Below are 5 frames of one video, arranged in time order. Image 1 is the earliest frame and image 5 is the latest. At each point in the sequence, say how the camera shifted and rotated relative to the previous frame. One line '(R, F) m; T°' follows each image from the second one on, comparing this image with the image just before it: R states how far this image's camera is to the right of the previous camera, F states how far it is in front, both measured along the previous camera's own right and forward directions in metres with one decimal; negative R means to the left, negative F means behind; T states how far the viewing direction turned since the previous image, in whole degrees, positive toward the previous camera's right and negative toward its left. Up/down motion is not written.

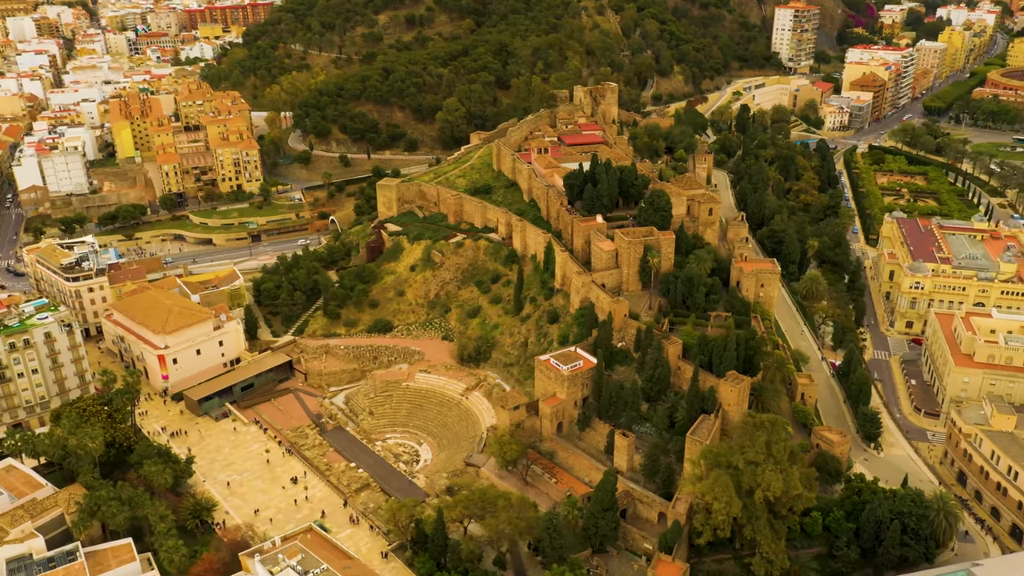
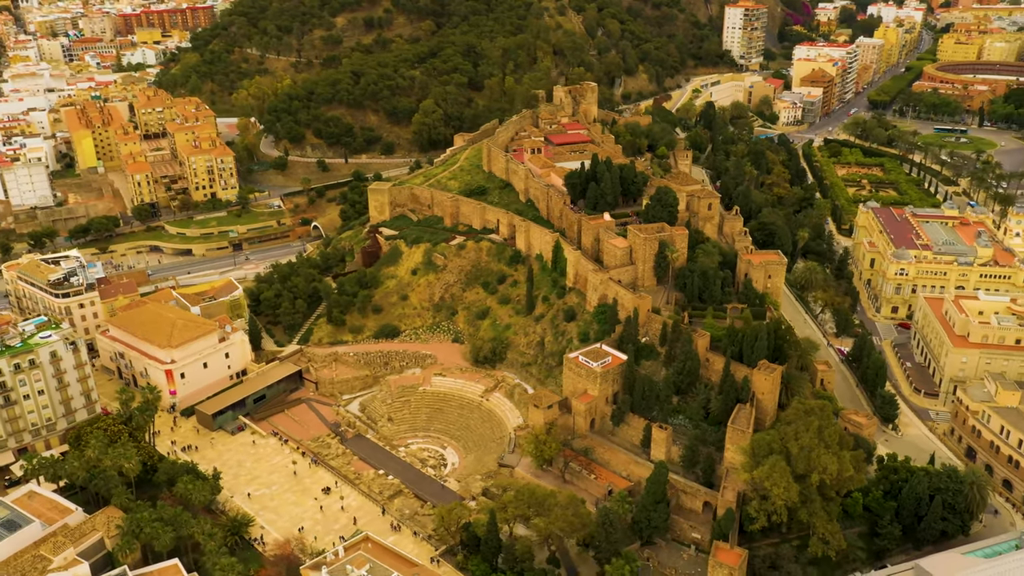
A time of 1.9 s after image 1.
(-6.6, 0.0) m; +5°
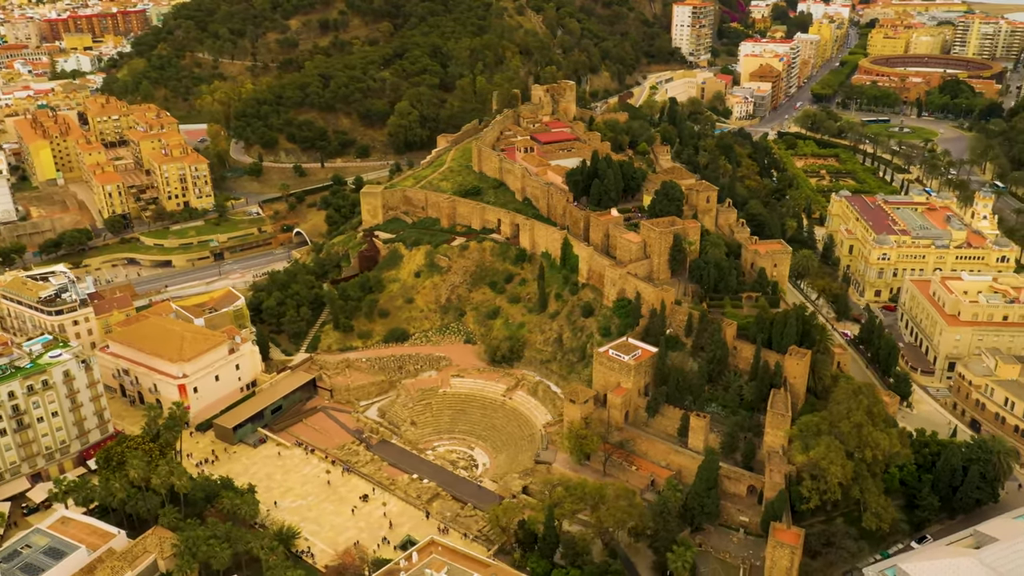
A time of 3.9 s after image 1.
(-7.1, 0.0) m; +5°
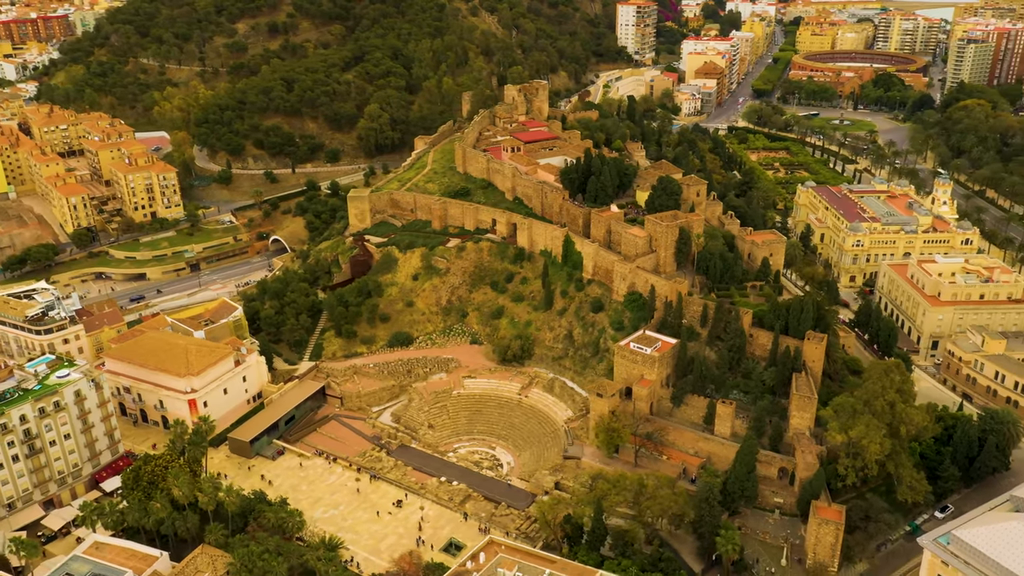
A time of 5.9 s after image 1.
(-6.9, +0.1) m; +5°
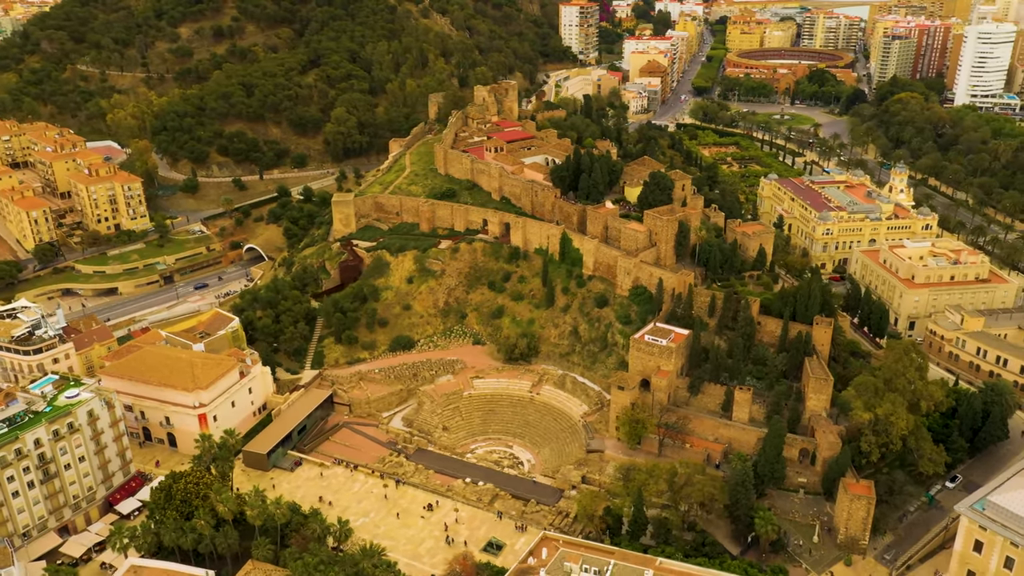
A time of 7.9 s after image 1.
(-6.7, +0.1) m; +5°
